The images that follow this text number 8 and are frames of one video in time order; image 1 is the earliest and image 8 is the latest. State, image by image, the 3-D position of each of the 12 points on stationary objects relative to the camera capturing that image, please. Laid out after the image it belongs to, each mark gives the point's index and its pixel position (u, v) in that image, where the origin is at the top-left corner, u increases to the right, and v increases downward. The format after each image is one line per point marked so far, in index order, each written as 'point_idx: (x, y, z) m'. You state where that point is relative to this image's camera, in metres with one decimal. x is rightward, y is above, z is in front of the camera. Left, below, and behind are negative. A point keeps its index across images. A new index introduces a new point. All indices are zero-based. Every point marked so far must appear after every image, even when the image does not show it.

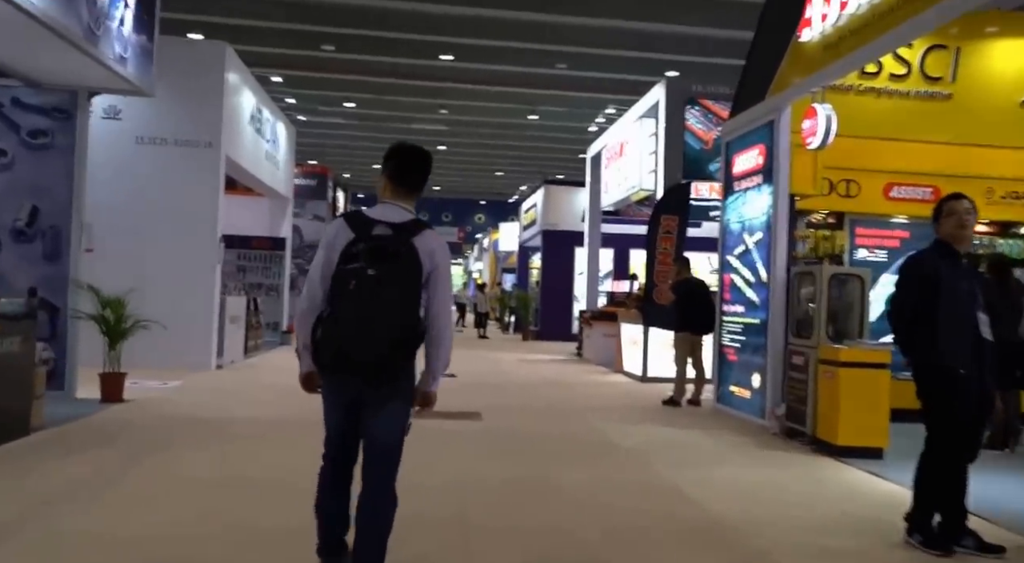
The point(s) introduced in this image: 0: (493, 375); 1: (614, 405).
0: (-0.3, -1.3, +11.0) m
1: (+1.0, -1.3, +8.2) m
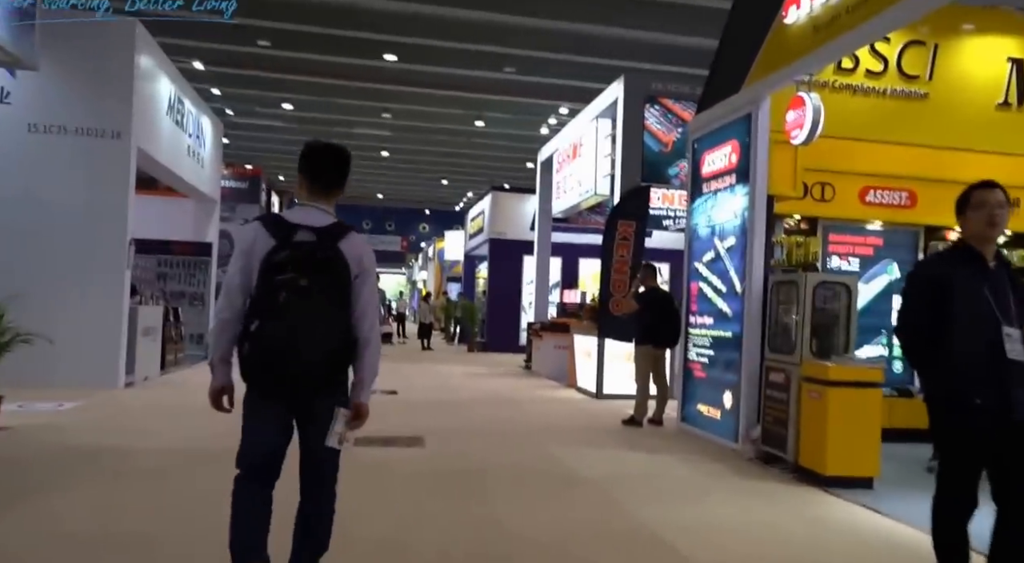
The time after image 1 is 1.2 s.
0: (-1.0, -1.4, +10.2) m
1: (+0.5, -1.3, +7.5) m
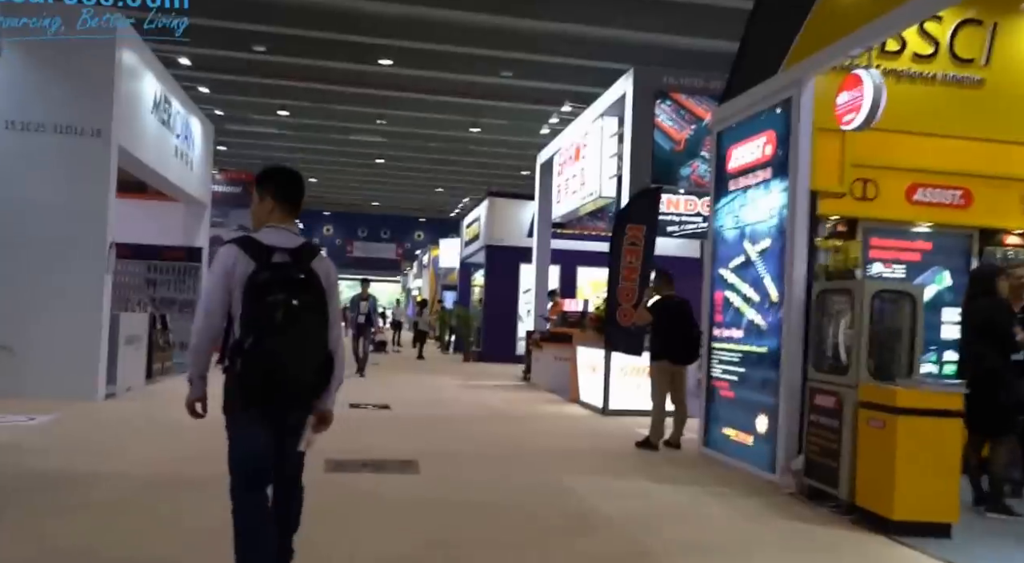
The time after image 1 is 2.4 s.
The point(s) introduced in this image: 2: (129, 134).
0: (-1.0, -1.4, +9.4) m
1: (+0.5, -1.4, +6.7) m
2: (-4.4, +1.7, +9.0) m
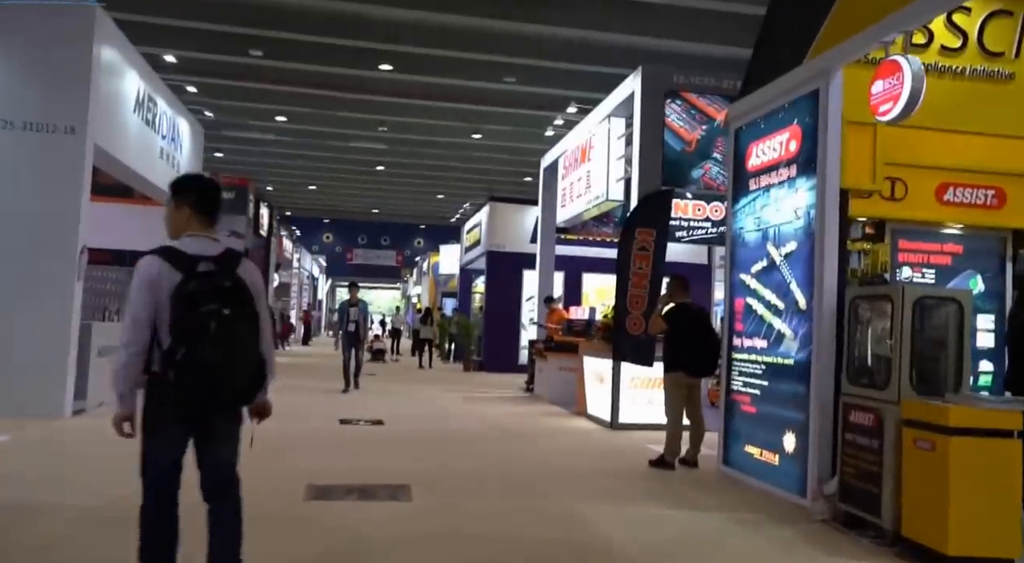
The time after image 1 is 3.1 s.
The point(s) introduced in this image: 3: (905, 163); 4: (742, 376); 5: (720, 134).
0: (-0.9, -1.5, +9.0) m
1: (+0.6, -1.5, +6.3) m
2: (-4.3, +1.6, +8.6) m
3: (+2.8, +0.8, +5.7) m
4: (+1.7, -0.7, +5.8) m
5: (+2.5, +1.7, +9.5) m
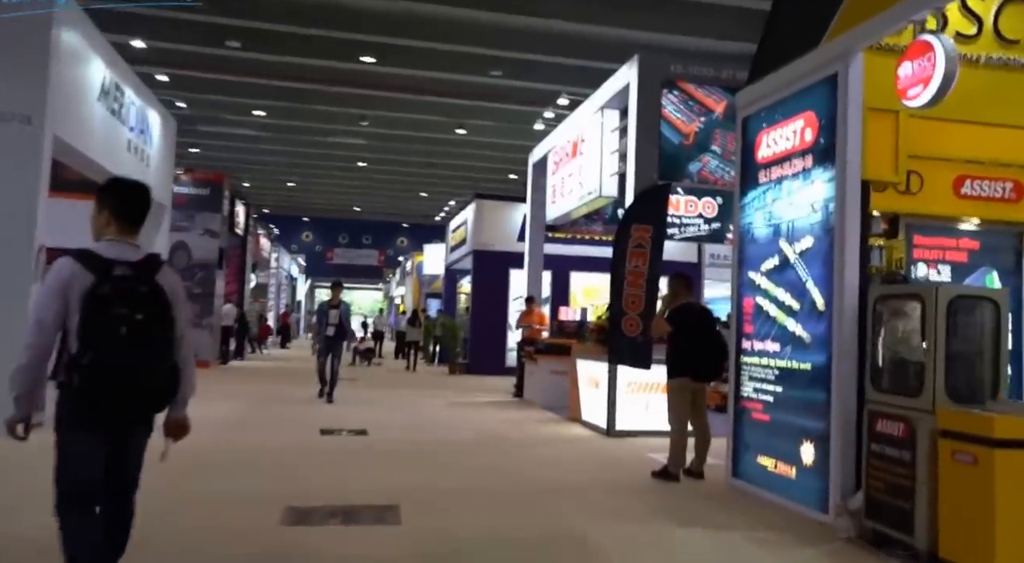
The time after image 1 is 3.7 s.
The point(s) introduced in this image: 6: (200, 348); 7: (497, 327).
0: (-1.0, -1.5, +8.6) m
1: (+0.5, -1.5, +5.9) m
2: (-4.4, +1.5, +8.1) m
3: (+2.8, +0.8, +5.4) m
4: (+1.6, -0.7, +5.4) m
5: (+2.3, +1.8, +9.2) m
6: (-6.4, -1.4, +16.8) m
7: (-0.3, -1.0, +18.5) m
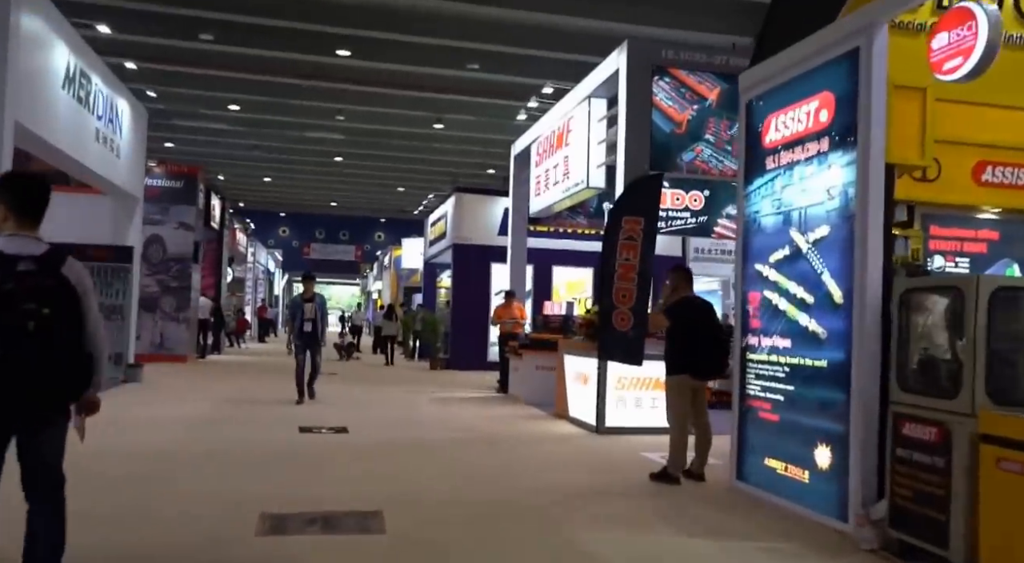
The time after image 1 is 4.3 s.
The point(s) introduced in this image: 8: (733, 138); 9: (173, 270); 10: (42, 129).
0: (-1.2, -1.5, +8.2) m
1: (+0.5, -1.4, +5.5) m
2: (-4.5, +1.6, +7.6) m
3: (+2.7, +0.9, +5.1) m
4: (+1.6, -0.6, +5.1) m
5: (+2.2, +1.8, +8.9) m
6: (-6.8, -1.2, +16.3) m
7: (-0.7, -0.9, +18.1) m
8: (+2.3, +1.5, +8.5) m
9: (-6.9, +0.2, +16.3) m
10: (-4.7, +1.6, +8.0) m
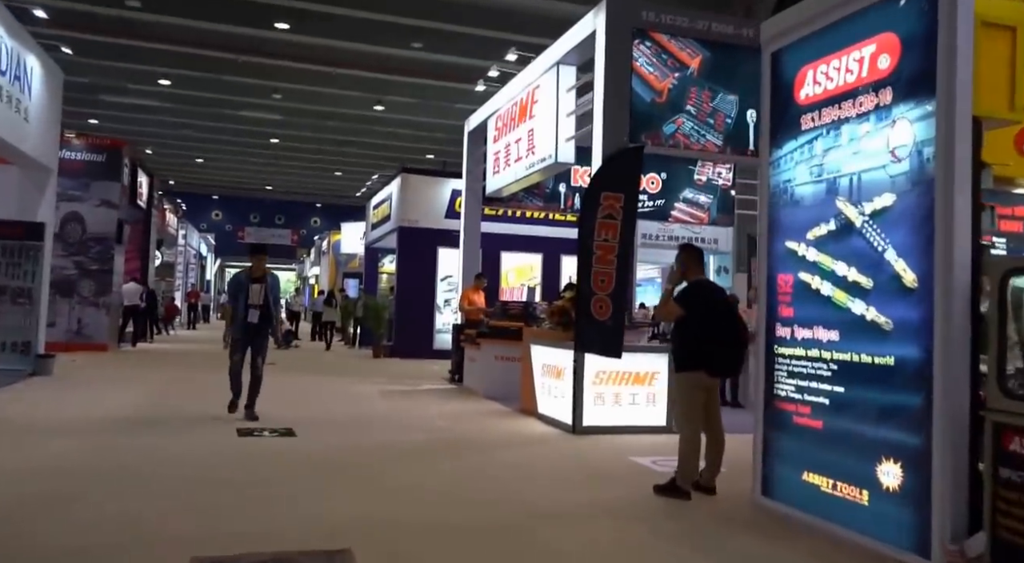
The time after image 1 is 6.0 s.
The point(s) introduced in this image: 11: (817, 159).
0: (-1.5, -1.3, +7.2) m
1: (+0.4, -1.3, +4.7) m
2: (-4.8, +1.8, +6.3) m
3: (+2.7, +1.0, +4.3) m
4: (+1.5, -0.5, +4.3) m
5: (+1.9, +2.0, +8.1) m
6: (-7.7, -0.9, +14.8) m
7: (-1.8, -0.6, +17.1) m
8: (+2.0, +1.6, +7.7) m
9: (-7.8, +0.6, +14.8) m
10: (-4.9, +1.7, +6.7) m
11: (+1.6, +0.6, +4.2) m
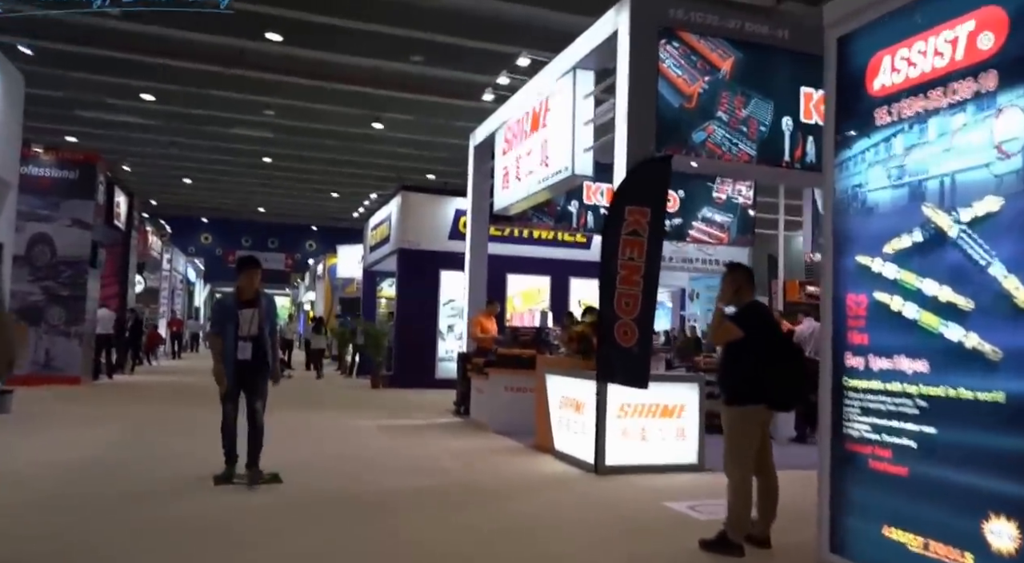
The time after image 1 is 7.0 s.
0: (-1.3, -1.5, +6.5) m
1: (+0.5, -1.4, +4.0) m
2: (-4.7, +1.6, +5.7) m
3: (+2.8, +0.9, +3.7) m
4: (+1.6, -0.6, +3.7) m
5: (+2.0, +1.8, +7.5) m
6: (-7.6, -1.4, +14.1) m
7: (-1.7, -1.1, +16.4) m
8: (+2.1, +1.4, +7.1) m
9: (-7.7, +0.1, +14.1) m
10: (-4.8, +1.5, +6.1) m
11: (+1.7, +0.5, +3.6) m
